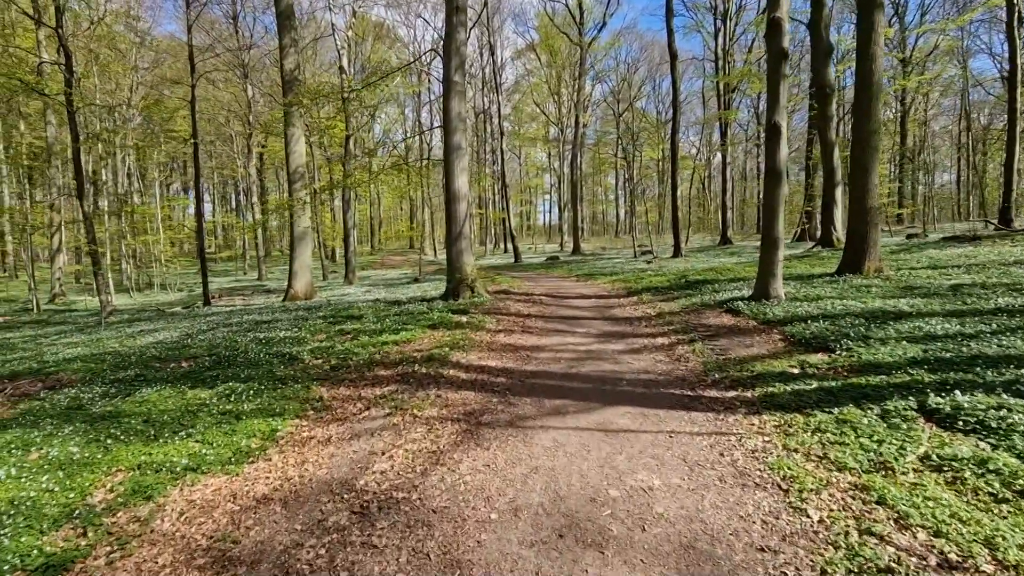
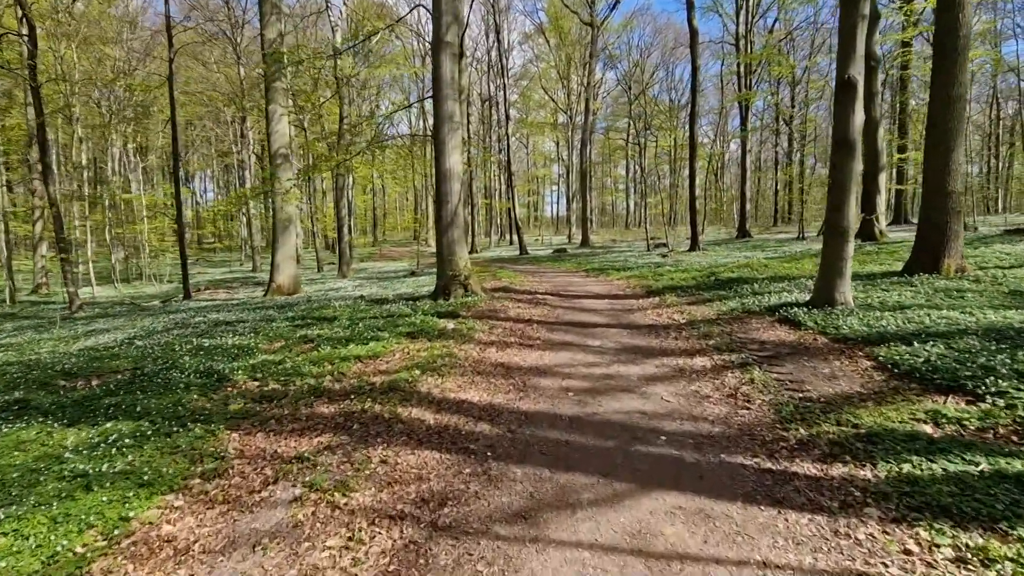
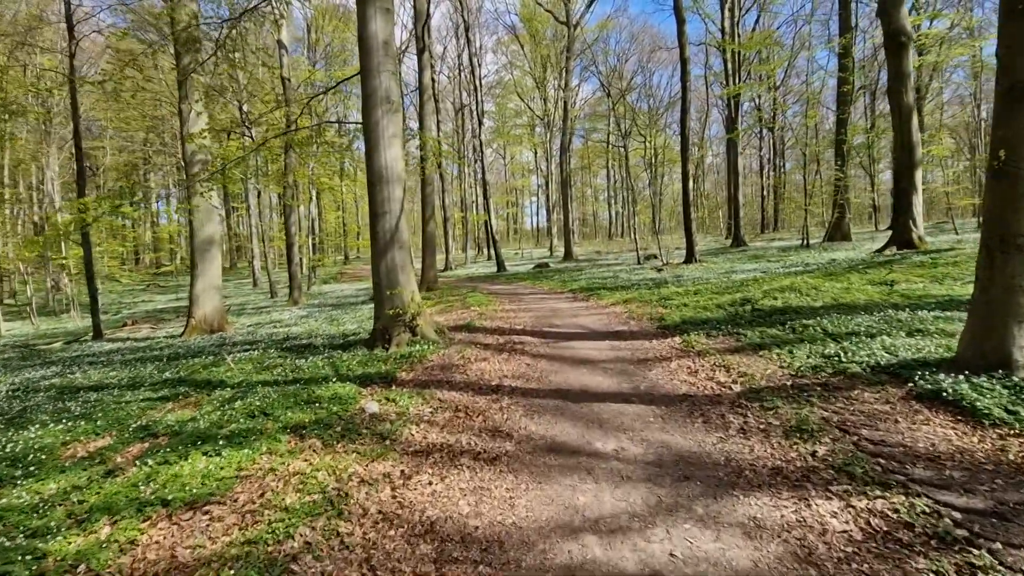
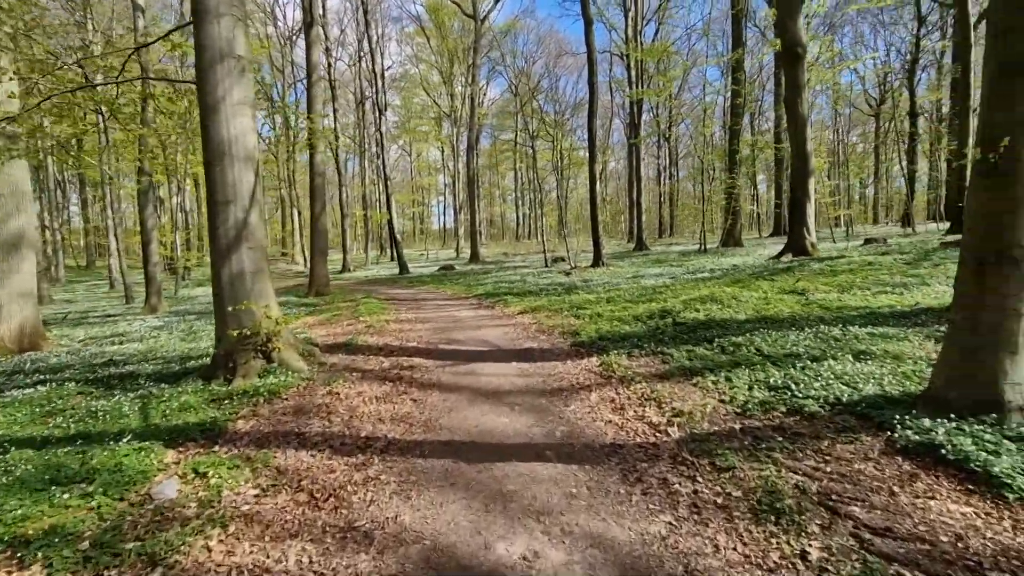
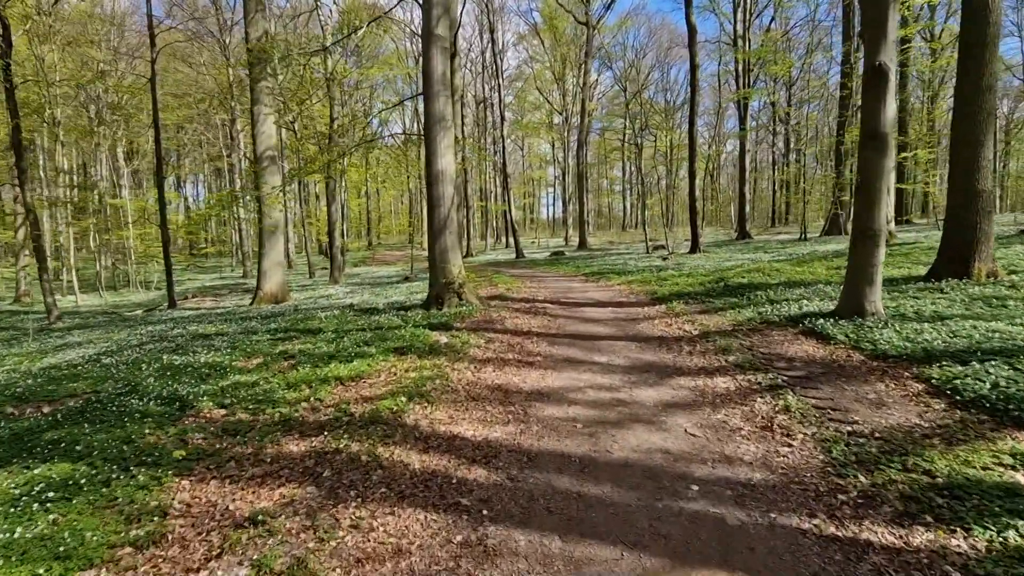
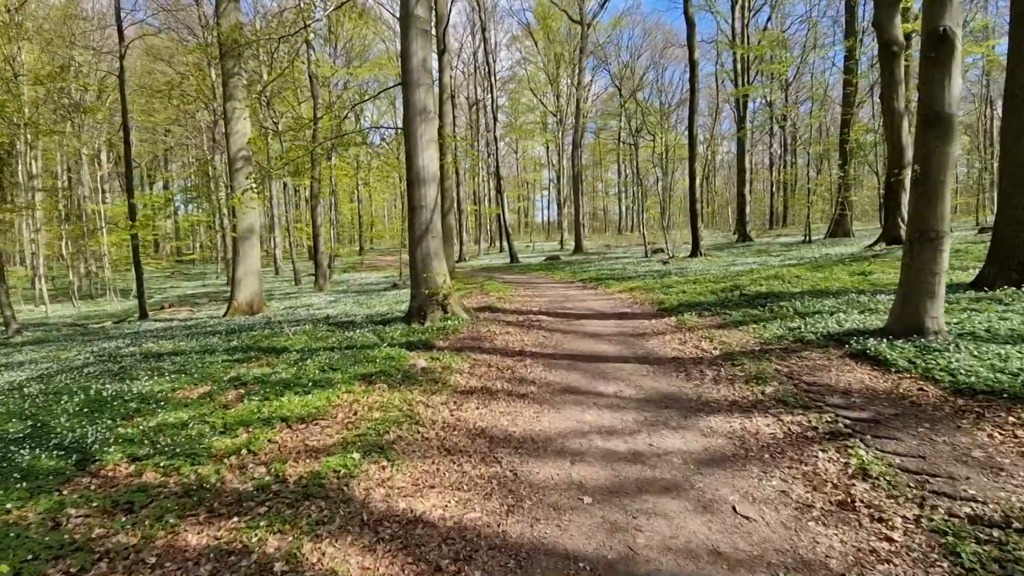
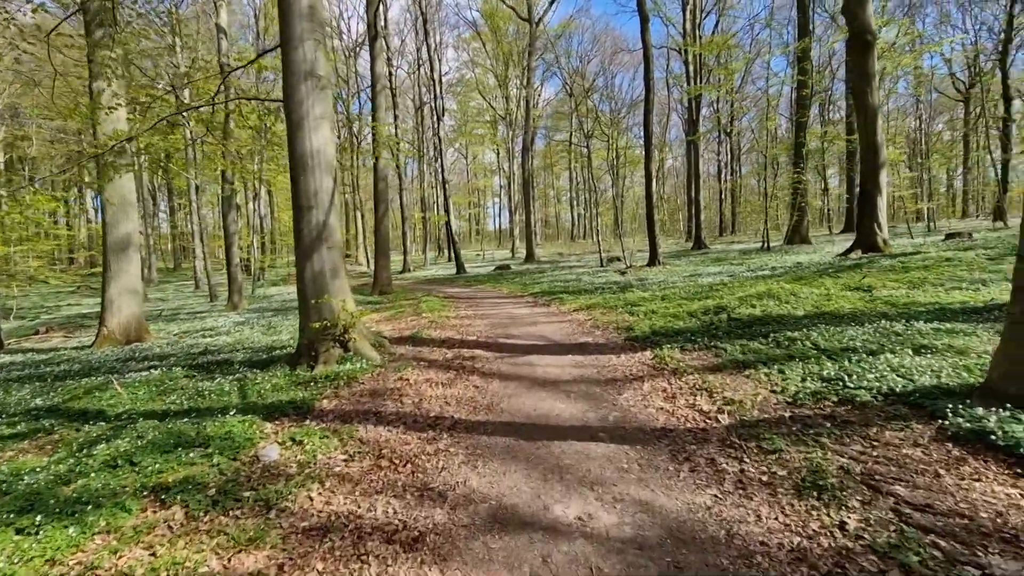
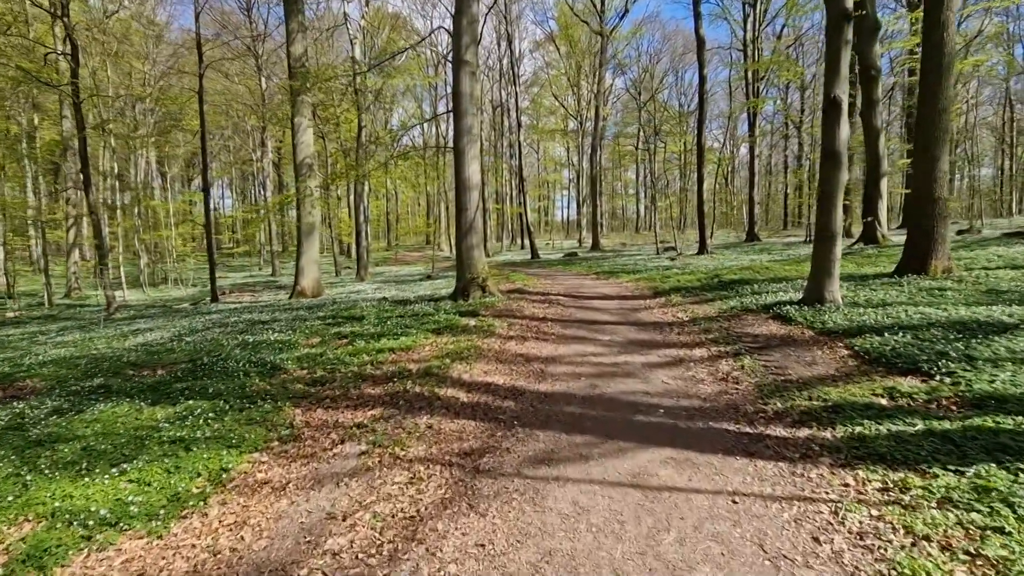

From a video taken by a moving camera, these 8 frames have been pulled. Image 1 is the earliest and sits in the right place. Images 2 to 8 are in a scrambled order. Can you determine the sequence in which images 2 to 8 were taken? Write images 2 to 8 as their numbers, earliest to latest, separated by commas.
8, 2, 5, 6, 3, 7, 4
